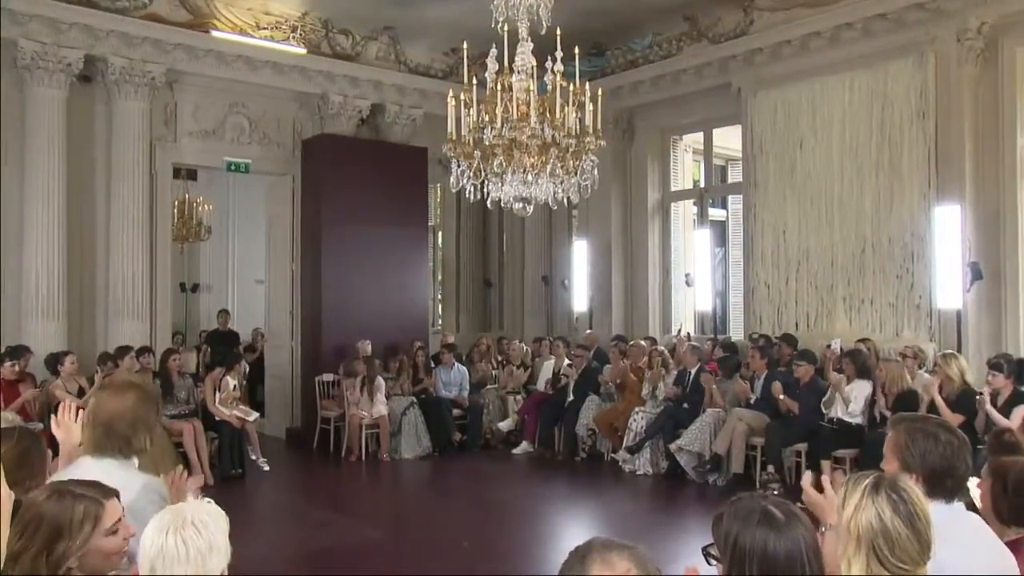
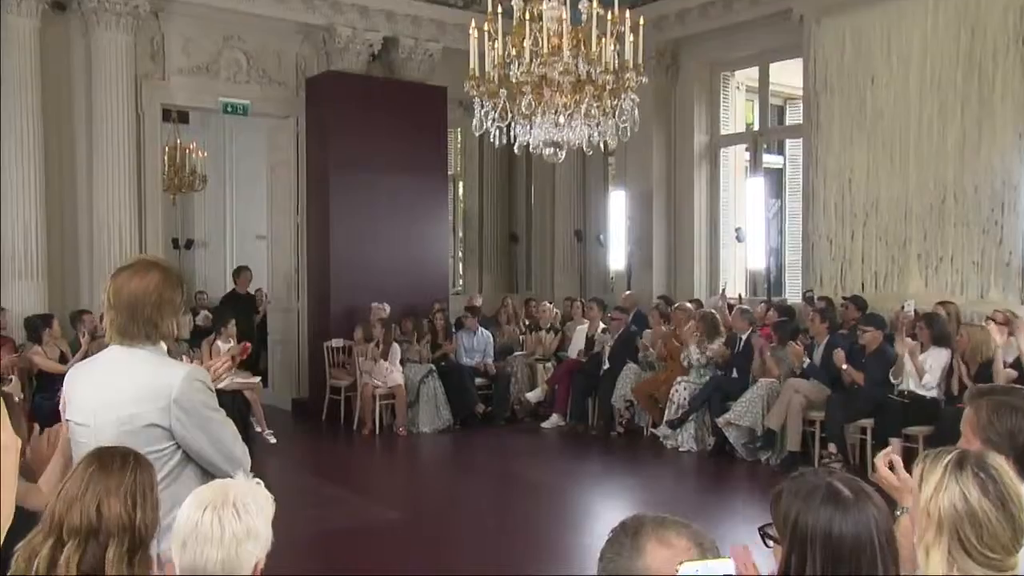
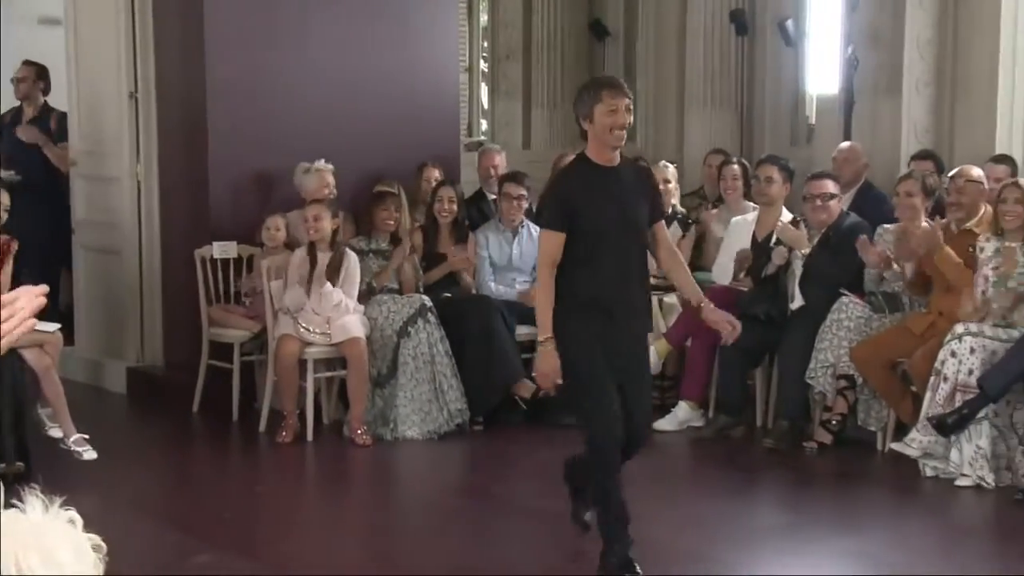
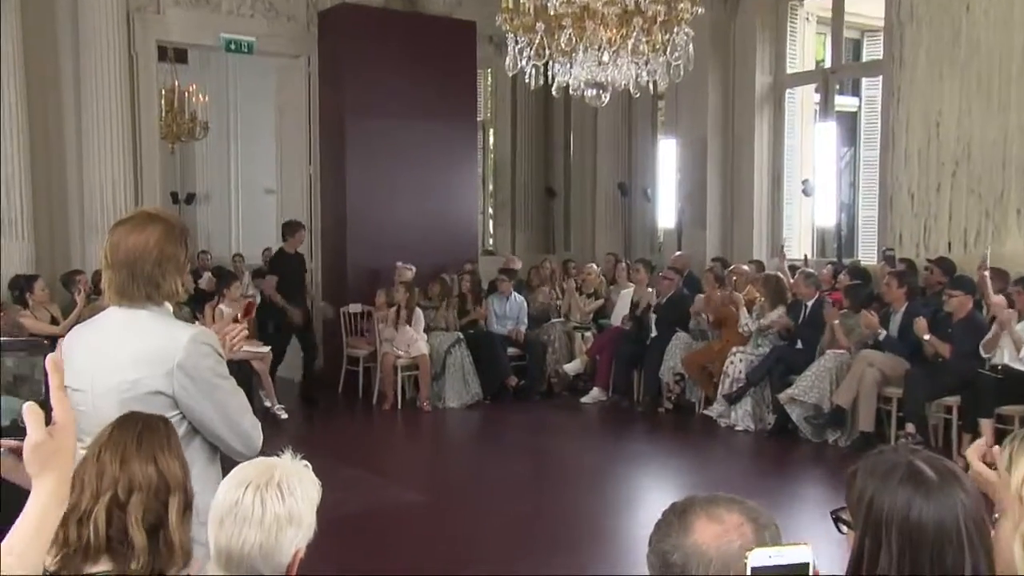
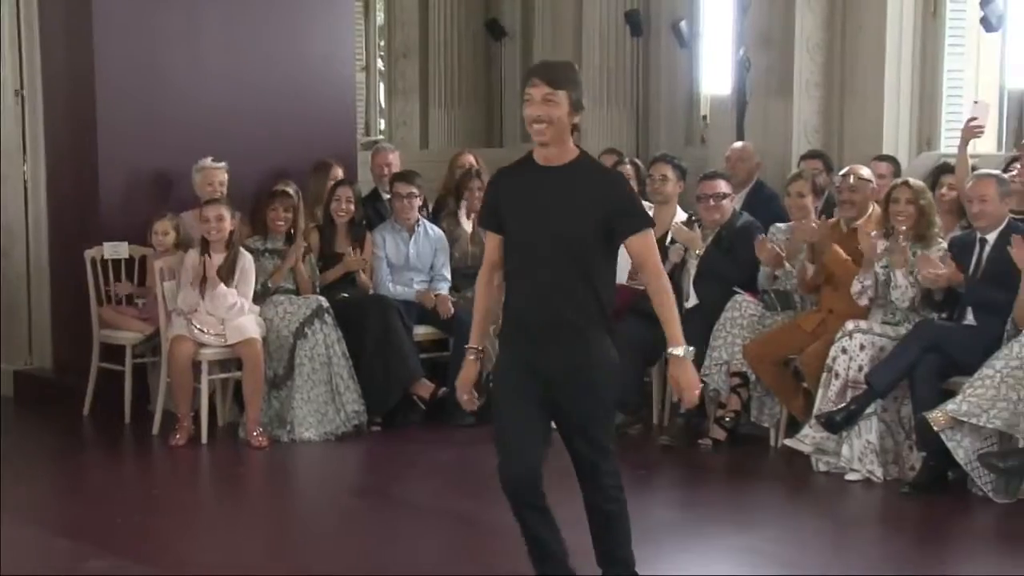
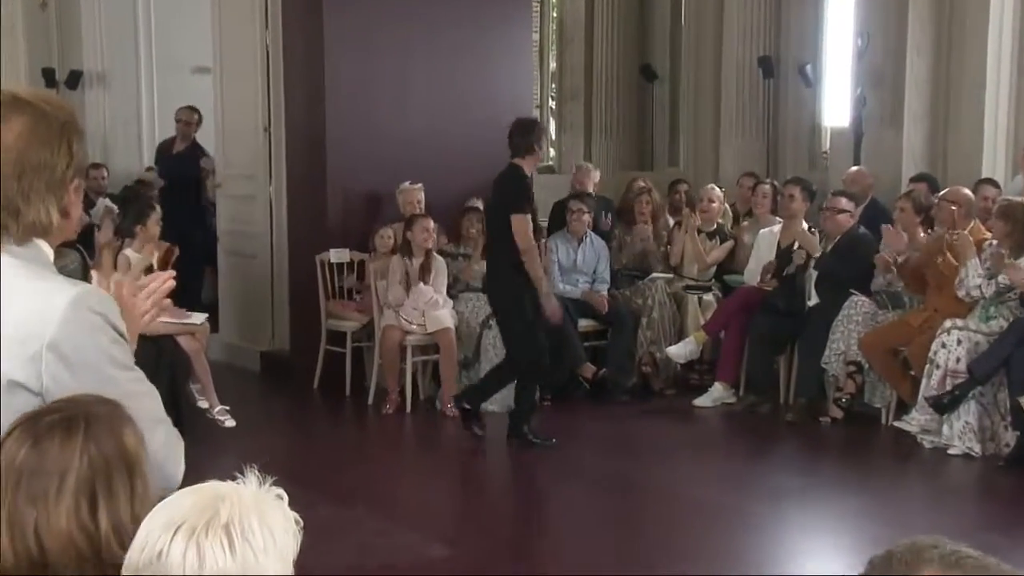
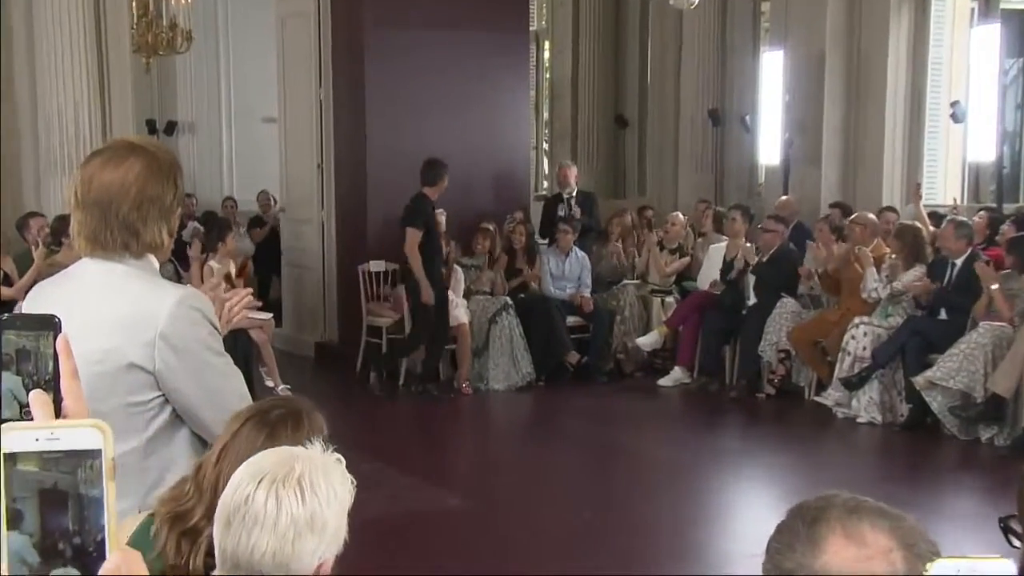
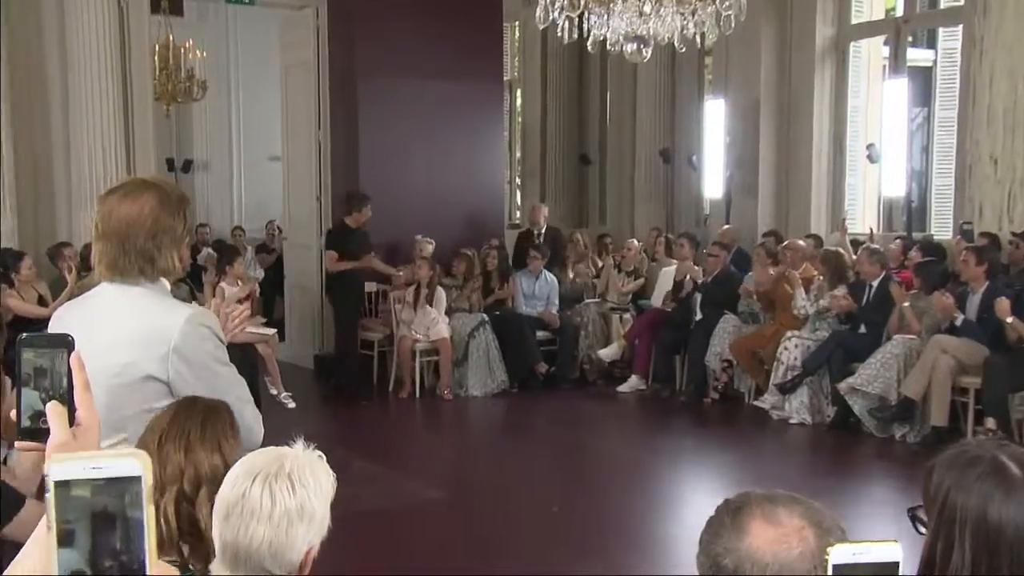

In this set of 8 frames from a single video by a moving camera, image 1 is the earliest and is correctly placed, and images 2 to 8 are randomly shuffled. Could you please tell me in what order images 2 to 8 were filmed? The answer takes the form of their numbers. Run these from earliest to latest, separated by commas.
2, 4, 8, 7, 6, 3, 5
